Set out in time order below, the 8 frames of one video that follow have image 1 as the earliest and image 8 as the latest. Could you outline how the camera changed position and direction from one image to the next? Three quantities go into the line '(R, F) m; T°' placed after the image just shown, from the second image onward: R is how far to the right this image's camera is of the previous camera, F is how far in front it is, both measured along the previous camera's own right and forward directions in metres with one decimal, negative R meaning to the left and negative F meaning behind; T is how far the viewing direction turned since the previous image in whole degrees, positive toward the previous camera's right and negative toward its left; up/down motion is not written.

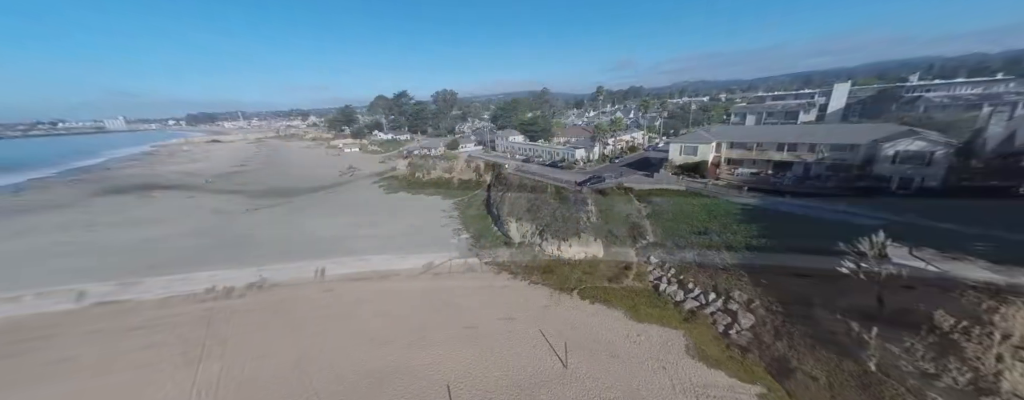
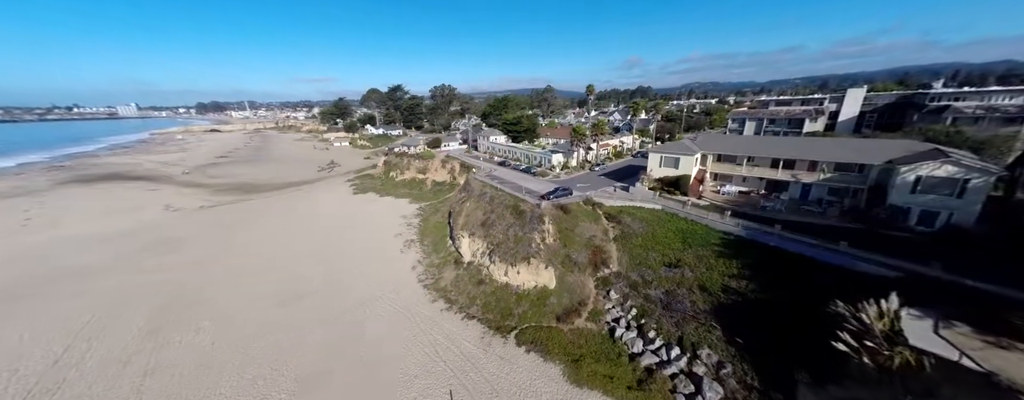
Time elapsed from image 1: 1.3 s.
(+5.2, +4.5) m; -1°
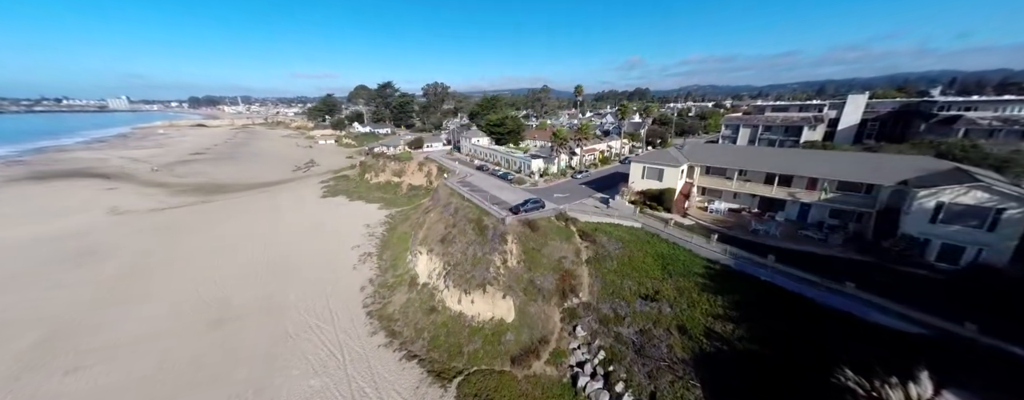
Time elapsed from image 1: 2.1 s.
(+2.9, +3.3) m; +1°
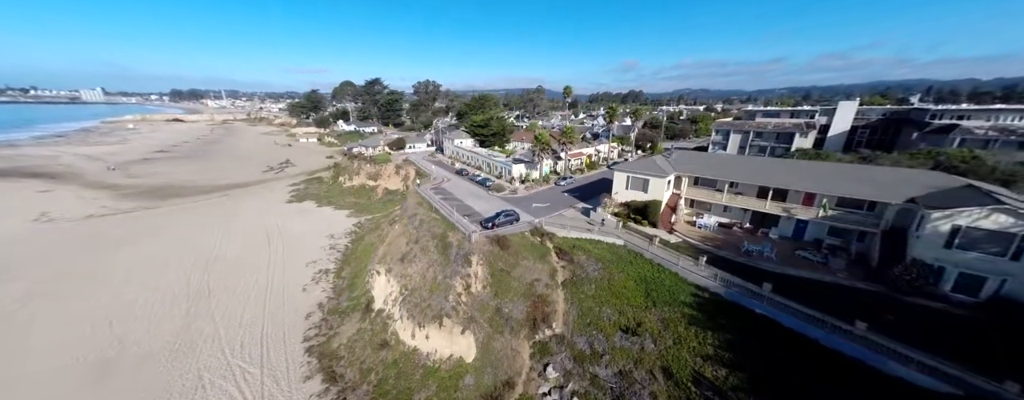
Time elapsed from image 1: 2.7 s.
(+1.5, +2.5) m; +2°
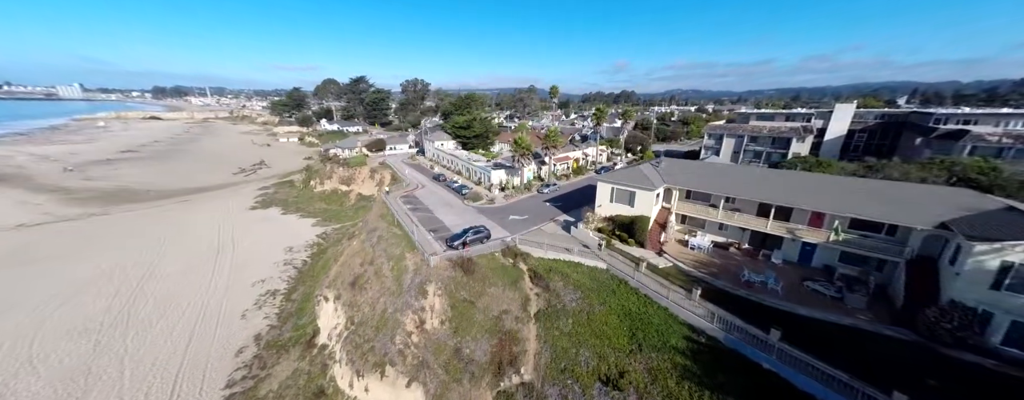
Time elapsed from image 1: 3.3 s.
(+1.7, +3.0) m; +1°
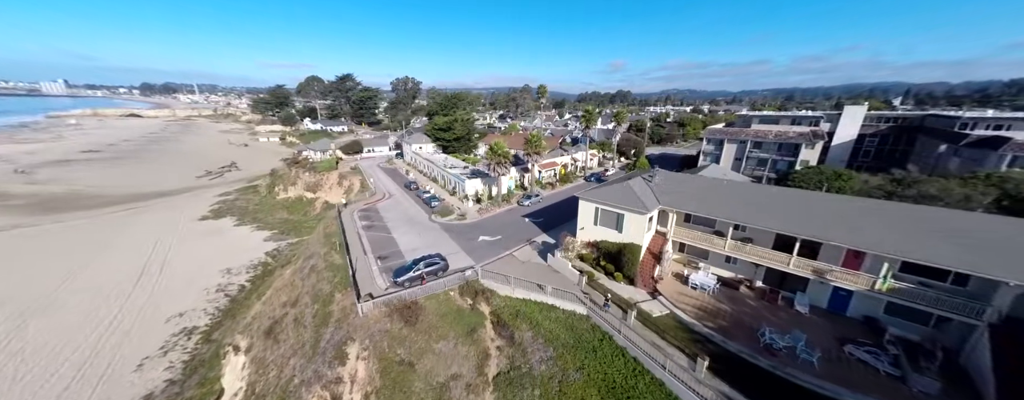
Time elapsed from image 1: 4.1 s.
(+2.0, +4.0) m; +1°
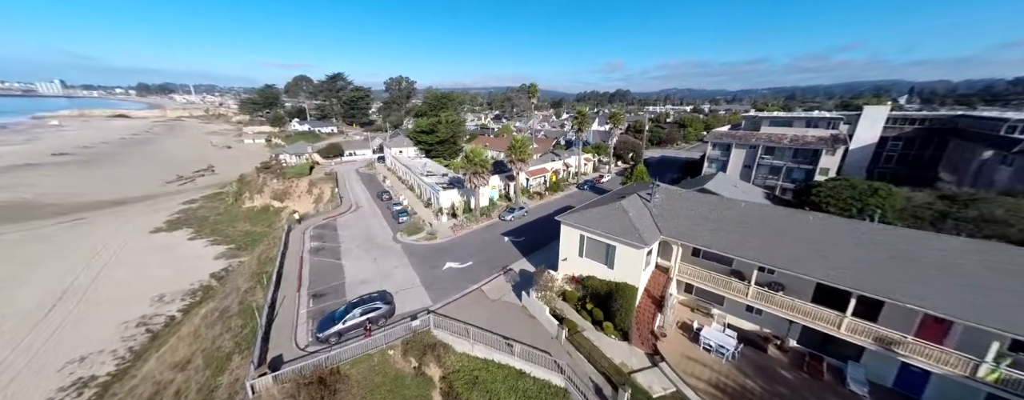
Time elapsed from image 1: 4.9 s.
(+1.7, +3.8) m; 0°
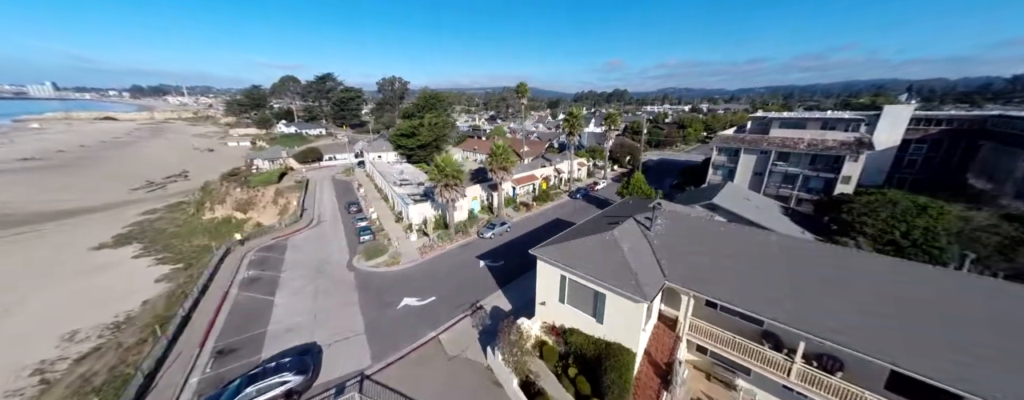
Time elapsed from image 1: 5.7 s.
(+1.5, +3.5) m; 0°
